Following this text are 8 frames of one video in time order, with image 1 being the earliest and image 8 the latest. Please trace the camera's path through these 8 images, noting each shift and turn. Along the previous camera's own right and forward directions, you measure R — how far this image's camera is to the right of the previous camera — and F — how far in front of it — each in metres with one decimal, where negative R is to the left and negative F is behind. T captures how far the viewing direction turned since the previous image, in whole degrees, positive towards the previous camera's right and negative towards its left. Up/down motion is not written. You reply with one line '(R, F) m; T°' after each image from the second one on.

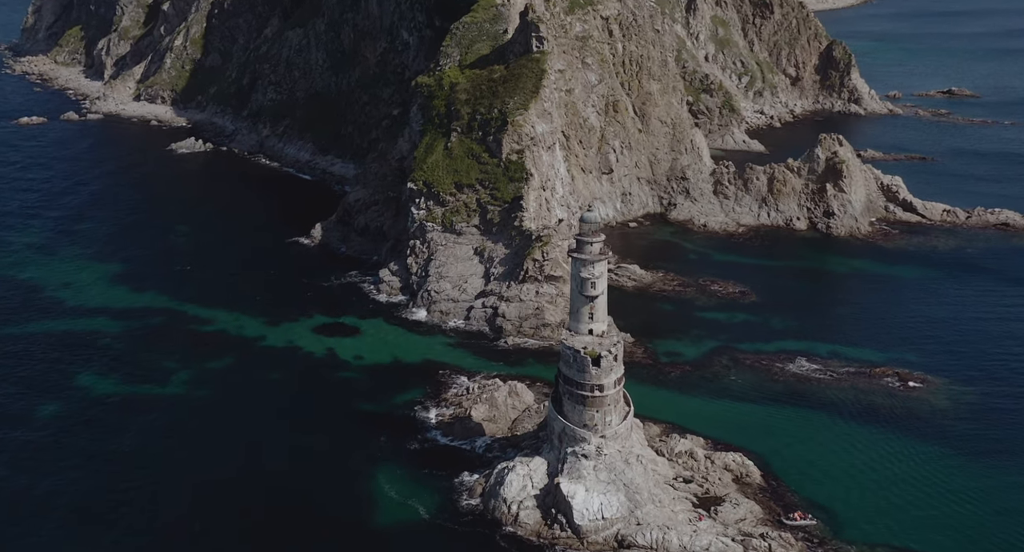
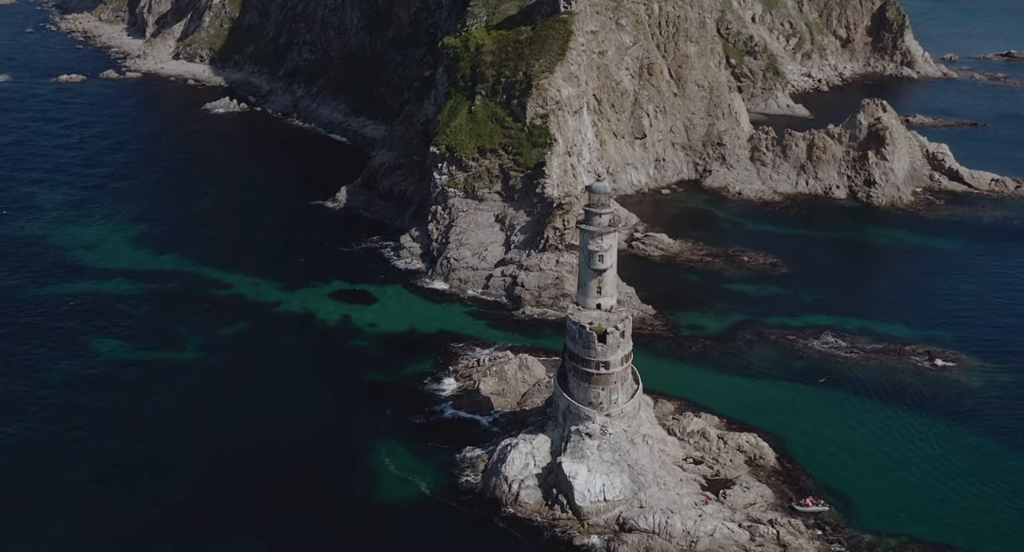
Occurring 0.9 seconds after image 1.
(+1.6, +1.5) m; -2°
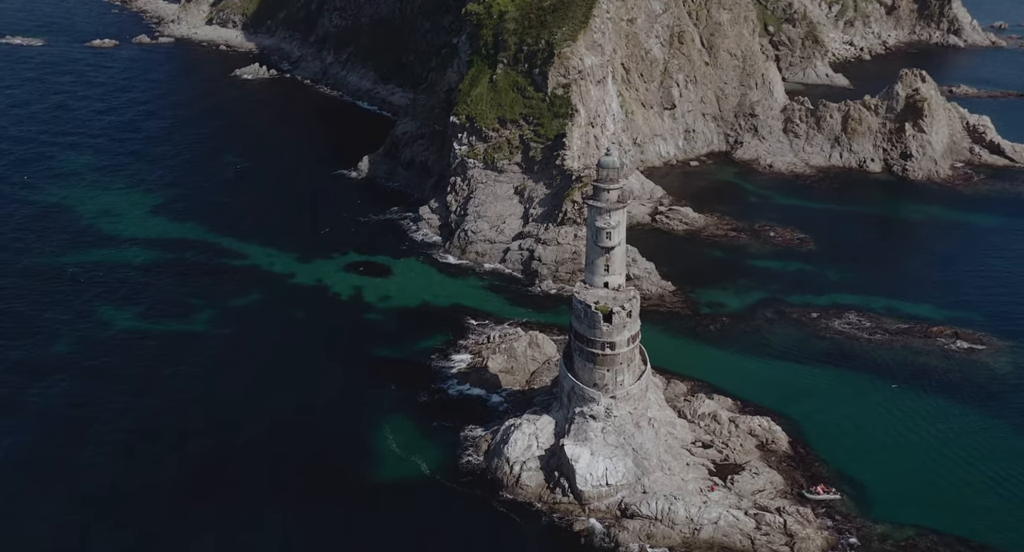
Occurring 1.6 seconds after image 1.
(+1.3, +1.2) m; -2°
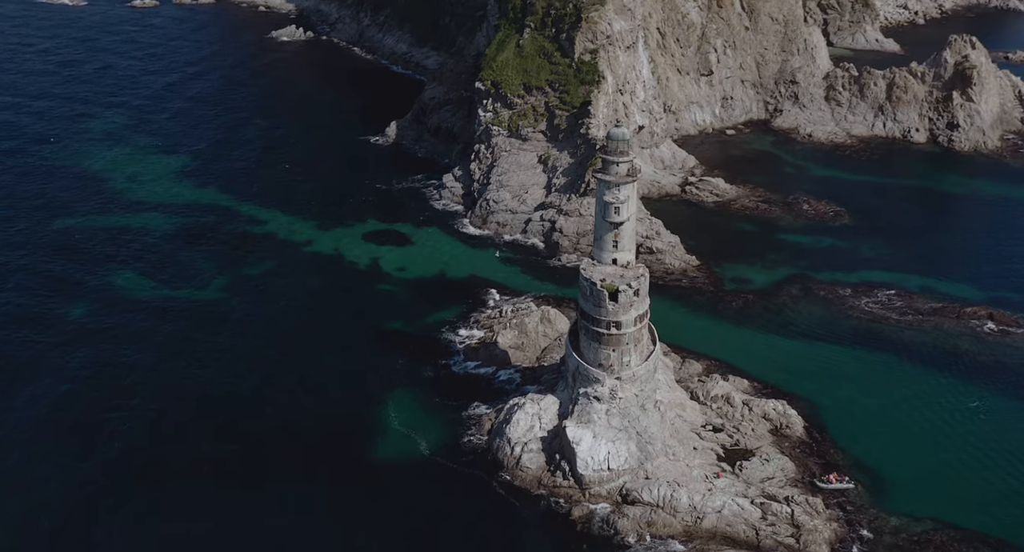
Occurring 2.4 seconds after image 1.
(+1.6, +1.3) m; -3°
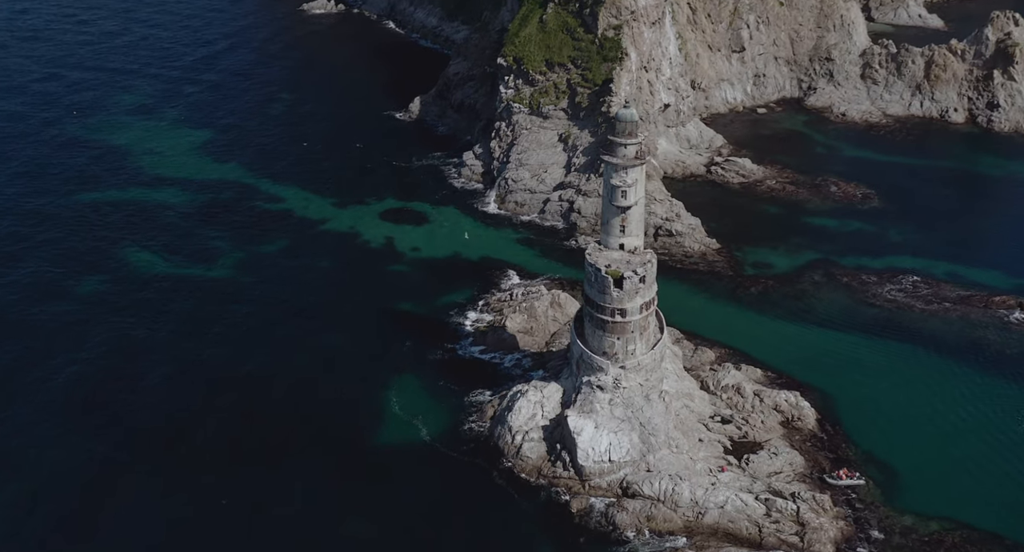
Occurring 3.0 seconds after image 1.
(+1.3, +0.9) m; -2°
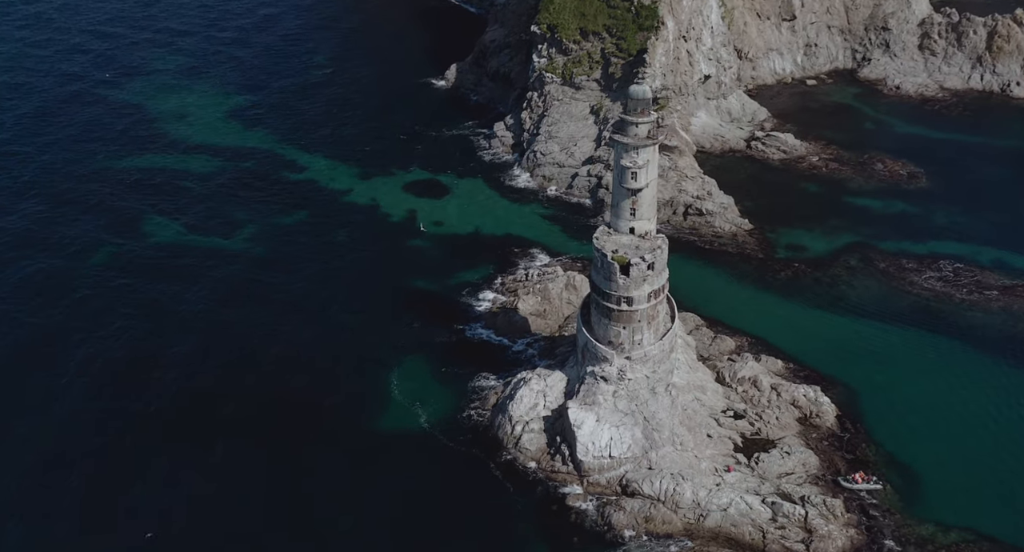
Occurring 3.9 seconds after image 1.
(+2.0, +1.6) m; -3°
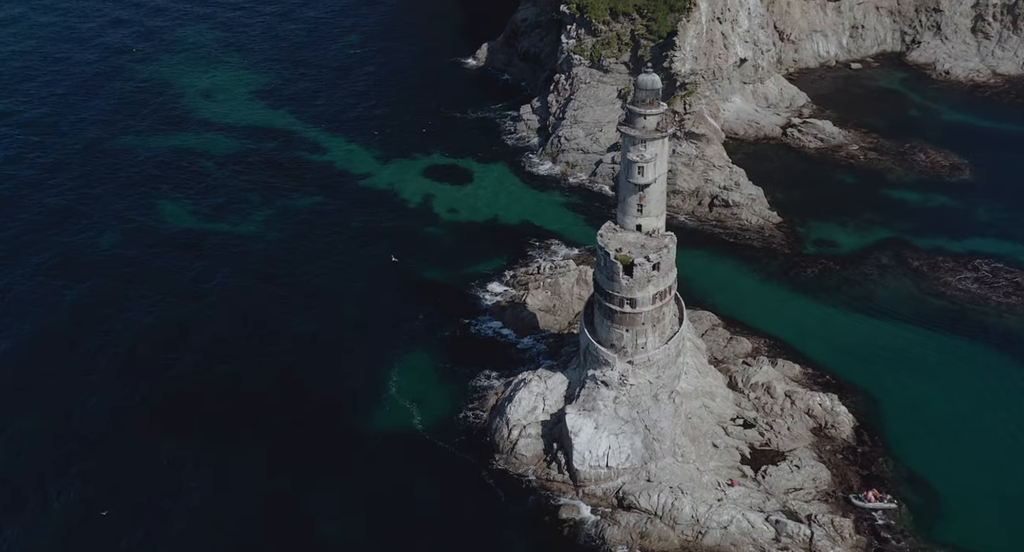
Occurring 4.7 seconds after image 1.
(+1.7, +1.6) m; -3°
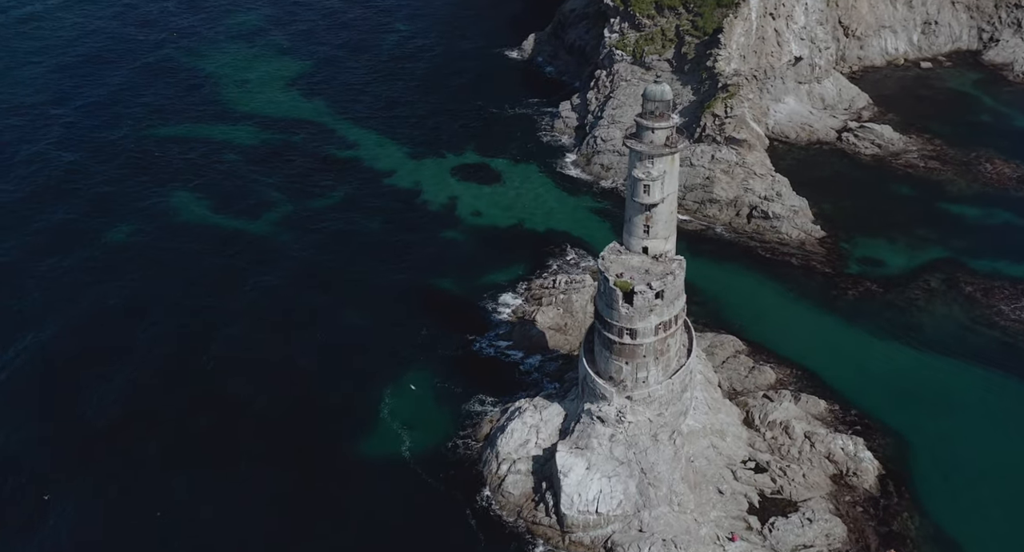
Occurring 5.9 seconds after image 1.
(+2.6, +2.5) m; -4°
